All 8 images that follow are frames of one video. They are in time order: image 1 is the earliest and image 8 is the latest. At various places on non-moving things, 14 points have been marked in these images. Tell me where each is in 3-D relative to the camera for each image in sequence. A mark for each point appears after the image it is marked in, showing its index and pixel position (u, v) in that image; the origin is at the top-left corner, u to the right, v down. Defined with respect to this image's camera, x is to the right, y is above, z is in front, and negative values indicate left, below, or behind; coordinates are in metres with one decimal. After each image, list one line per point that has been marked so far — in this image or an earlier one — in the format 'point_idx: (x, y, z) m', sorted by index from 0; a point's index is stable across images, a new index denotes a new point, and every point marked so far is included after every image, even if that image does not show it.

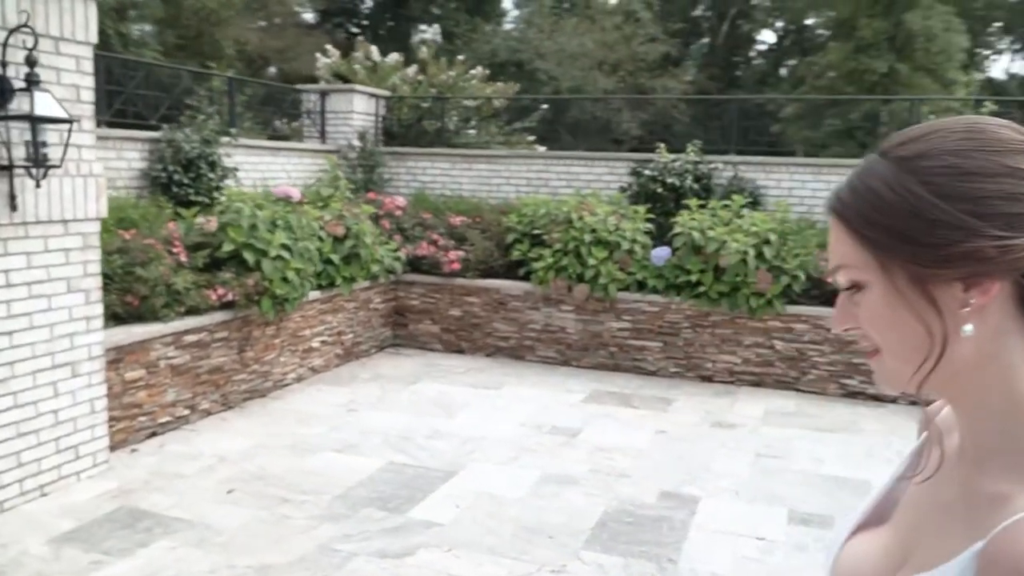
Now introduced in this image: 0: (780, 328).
0: (+1.9, -0.3, +6.1) m
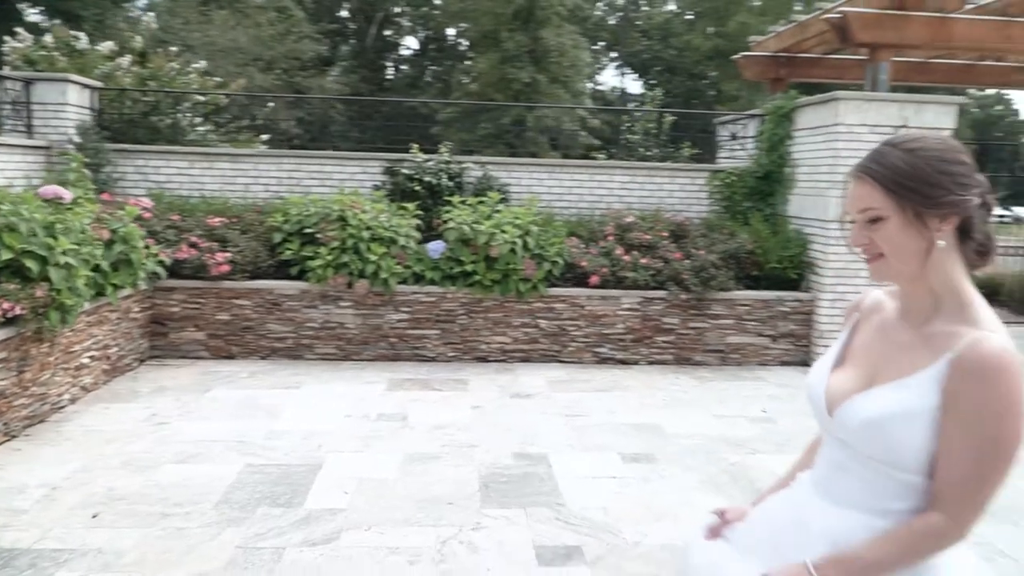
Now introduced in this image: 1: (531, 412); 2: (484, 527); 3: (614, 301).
0: (+0.3, -0.2, +6.9) m
1: (+0.1, -0.8, +5.5) m
2: (-0.1, -1.0, +3.6) m
3: (+0.8, -0.1, +6.9) m
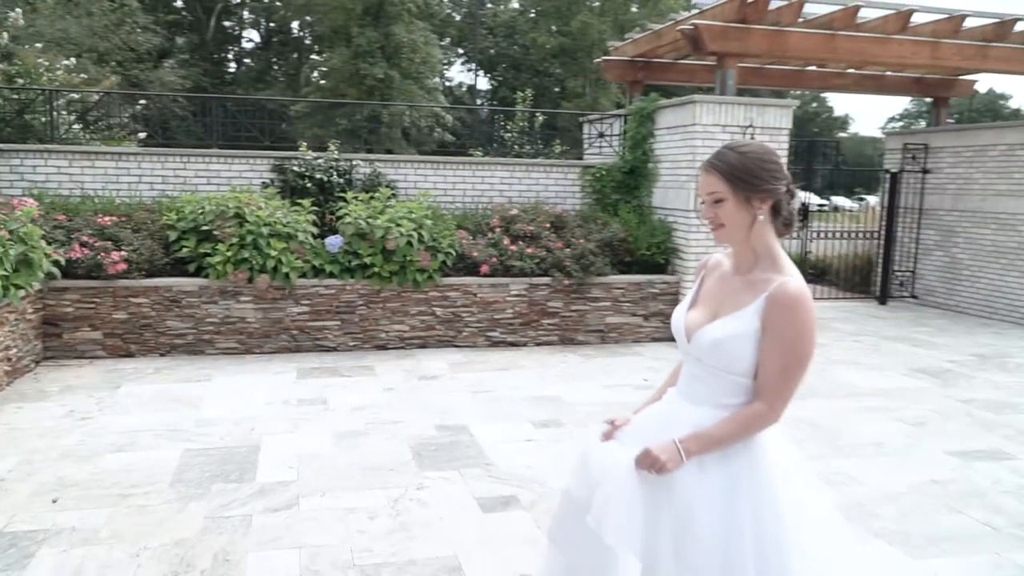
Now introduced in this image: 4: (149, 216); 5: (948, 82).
0: (-0.6, -0.1, +7.4) m
1: (-0.5, -0.7, +6.0) m
2: (-0.4, -1.0, +4.1) m
3: (-0.1, 0.0, +7.5) m
4: (-3.2, +0.6, +7.4) m
5: (+5.5, +2.6, +10.6) m
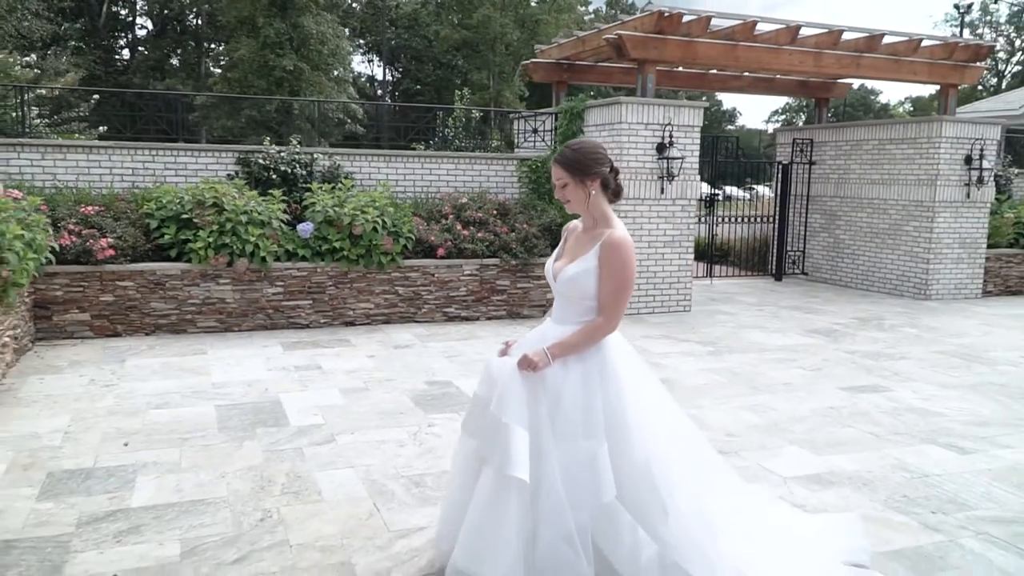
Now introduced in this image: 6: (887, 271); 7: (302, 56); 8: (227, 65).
0: (-1.1, +0.1, +8.2) m
1: (-0.8, -0.6, +6.8) m
2: (-0.4, -0.8, +4.9) m
3: (-0.5, +0.2, +8.3) m
4: (-3.6, +0.8, +7.9) m
5: (+4.6, +2.9, +12.1) m
6: (+4.9, +0.2, +10.9) m
7: (-4.8, +5.0, +18.1) m
8: (-6.8, +5.0, +18.6) m
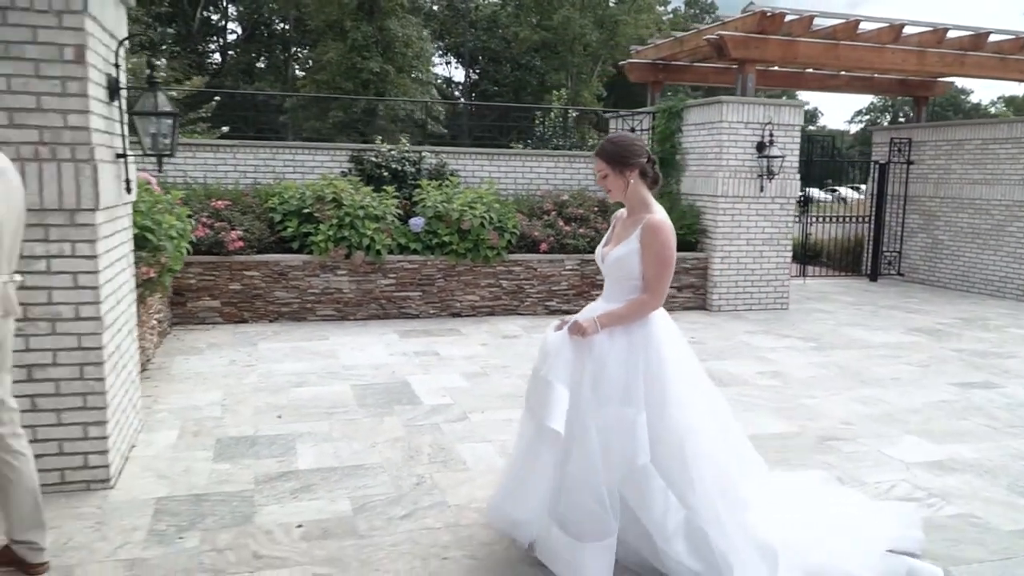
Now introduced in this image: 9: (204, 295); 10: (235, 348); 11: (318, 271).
0: (-0.1, +0.2, +8.5) m
1: (+0.1, -0.5, +7.1) m
2: (+0.3, -0.7, +5.2) m
3: (+0.5, +0.3, +8.6) m
4: (-2.6, +0.9, +8.4) m
5: (+5.9, +2.9, +11.9) m
6: (+6.1, +0.2, +10.7) m
7: (-2.9, +5.1, +18.7) m
8: (-4.8, +5.1, +19.3) m
9: (-2.8, -0.1, +7.7) m
10: (-2.2, -0.5, +6.8) m
11: (-1.8, +0.2, +8.0) m
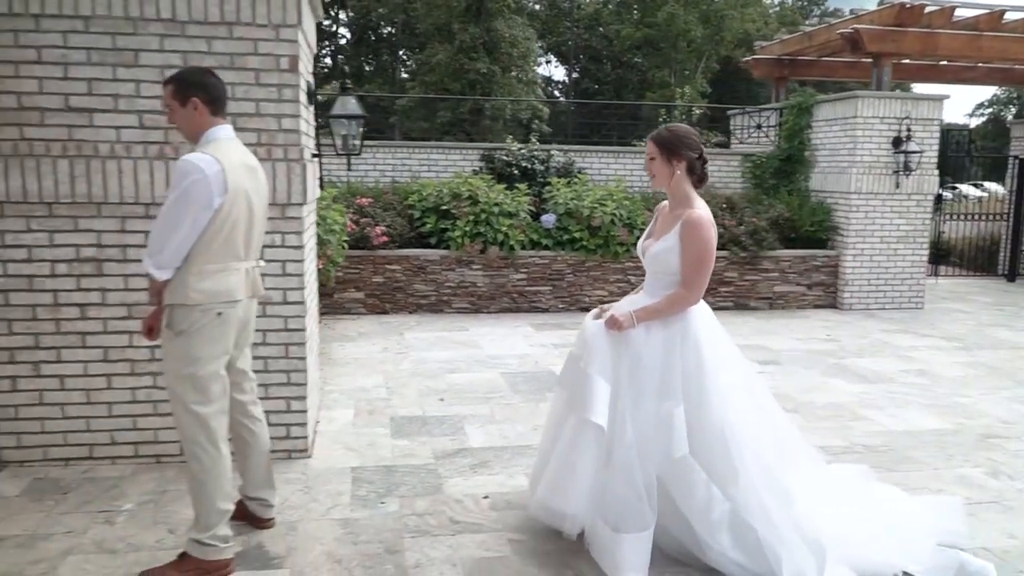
0: (+1.2, +0.2, +8.6) m
1: (+1.3, -0.4, +7.2) m
2: (+1.2, -0.7, +5.3) m
3: (+1.8, +0.3, +8.7) m
4: (-1.3, +0.9, +8.8) m
5: (+7.6, +2.9, +11.4) m
6: (+7.6, +0.2, +10.2) m
7: (-0.4, +5.2, +19.1) m
8: (-2.2, +5.2, +19.9) m
9: (-1.6, 0.0, +8.1) m
10: (-1.1, -0.4, +7.2) m
11: (-0.6, +0.2, +8.3) m
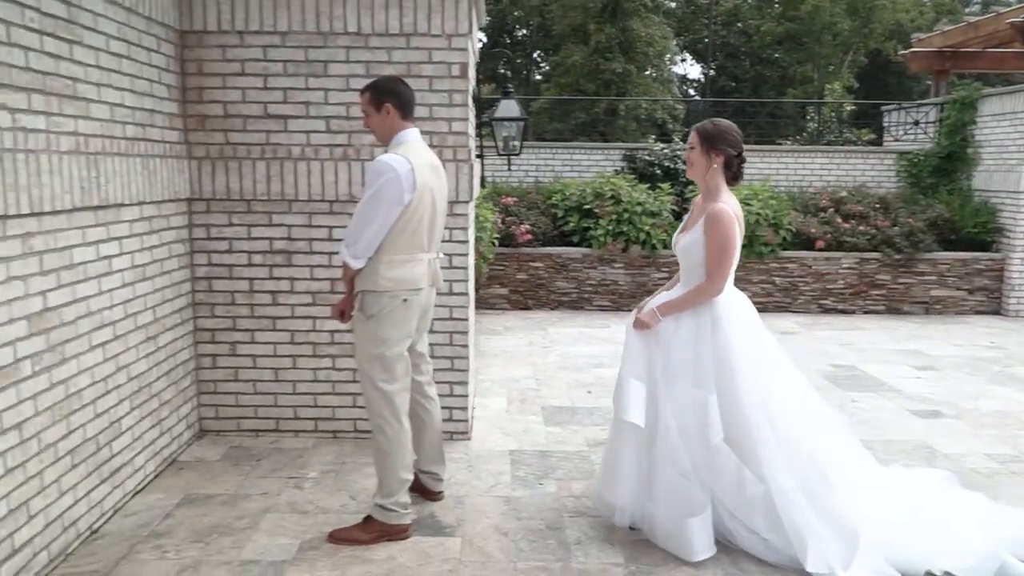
0: (+2.7, +0.2, +8.5) m
1: (+2.5, -0.4, +7.1) m
2: (+2.2, -0.7, +5.3) m
3: (+3.3, +0.3, +8.5) m
4: (+0.3, +1.0, +9.1) m
5: (+9.4, +2.8, +10.2) m
6: (+9.2, +0.1, +9.1) m
7: (+2.7, +5.2, +19.1) m
8: (+1.1, +5.3, +20.2) m
9: (-0.2, 0.0, +8.5) m
10: (+0.1, -0.4, +7.4) m
11: (+0.9, +0.2, +8.5) m
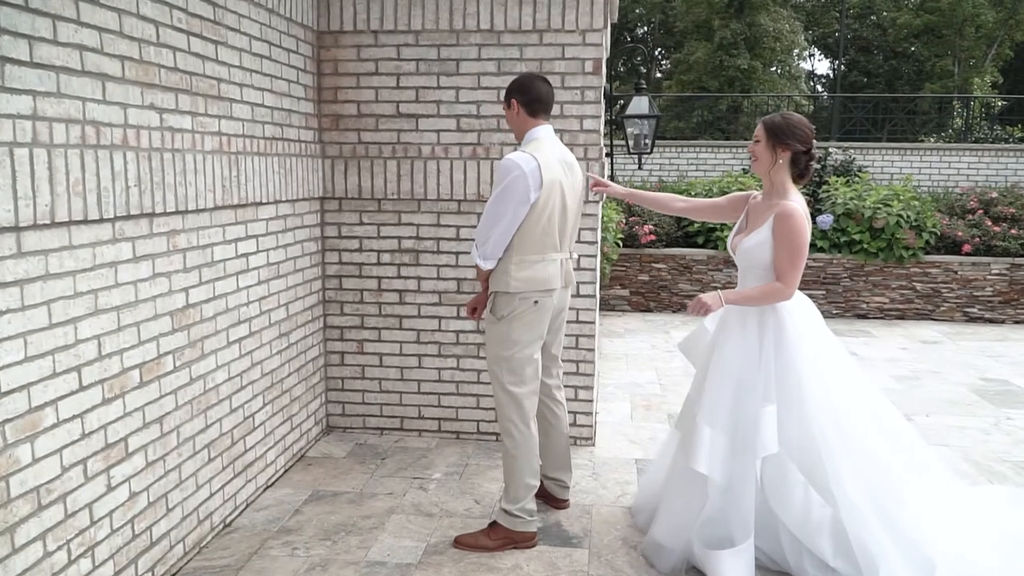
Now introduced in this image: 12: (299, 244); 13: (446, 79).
0: (+3.9, +0.1, +8.0) m
1: (+3.5, -0.5, +6.6) m
2: (+2.9, -0.8, +4.8) m
3: (+4.4, +0.2, +7.9) m
4: (+1.5, +0.9, +8.9) m
5: (+10.8, +2.6, +8.8) m
6: (+10.4, -0.1, +7.6) m
7: (+5.4, +5.1, +18.4) m
8: (+4.0, +5.2, +19.7) m
9: (+1.0, 0.0, +8.3) m
10: (+1.2, -0.4, +7.2) m
11: (+2.0, +0.2, +8.2) m
12: (-1.0, +0.2, +3.9) m
13: (-0.3, +1.0, +4.0) m
